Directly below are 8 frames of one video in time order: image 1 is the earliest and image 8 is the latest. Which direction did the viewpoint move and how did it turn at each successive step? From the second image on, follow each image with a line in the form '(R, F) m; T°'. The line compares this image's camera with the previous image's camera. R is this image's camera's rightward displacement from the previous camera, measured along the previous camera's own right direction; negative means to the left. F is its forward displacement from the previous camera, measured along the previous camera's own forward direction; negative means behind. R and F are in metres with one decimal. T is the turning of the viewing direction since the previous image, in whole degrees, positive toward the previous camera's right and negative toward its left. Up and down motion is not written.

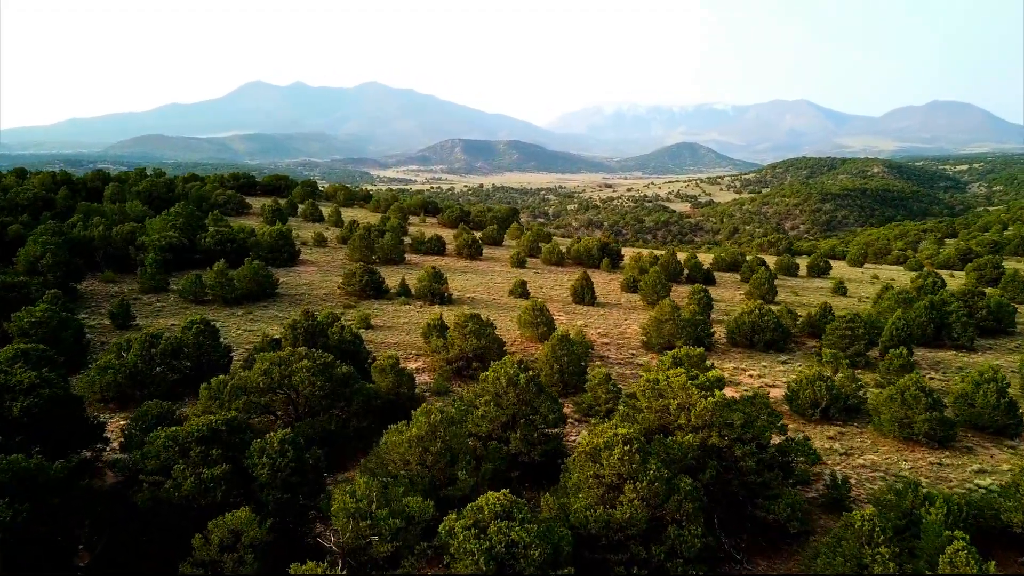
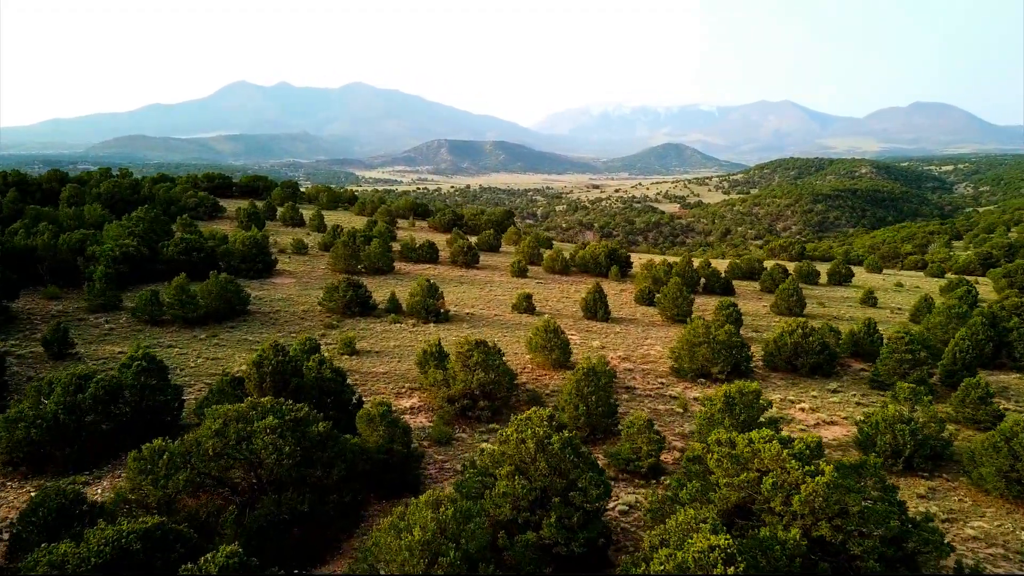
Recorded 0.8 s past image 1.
(-0.5, +2.8) m; +1°
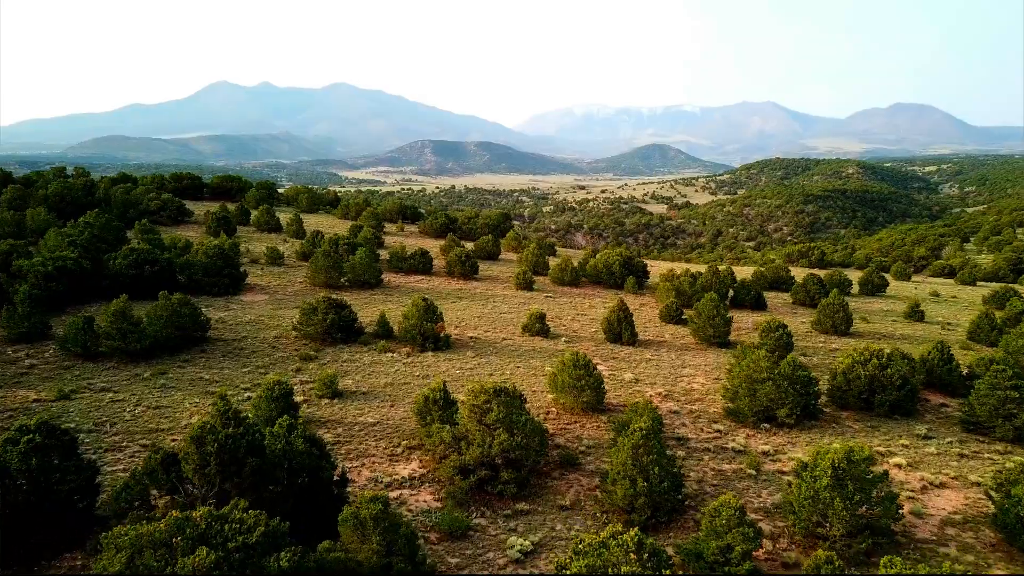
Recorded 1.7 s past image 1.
(-0.6, +3.3) m; +1°
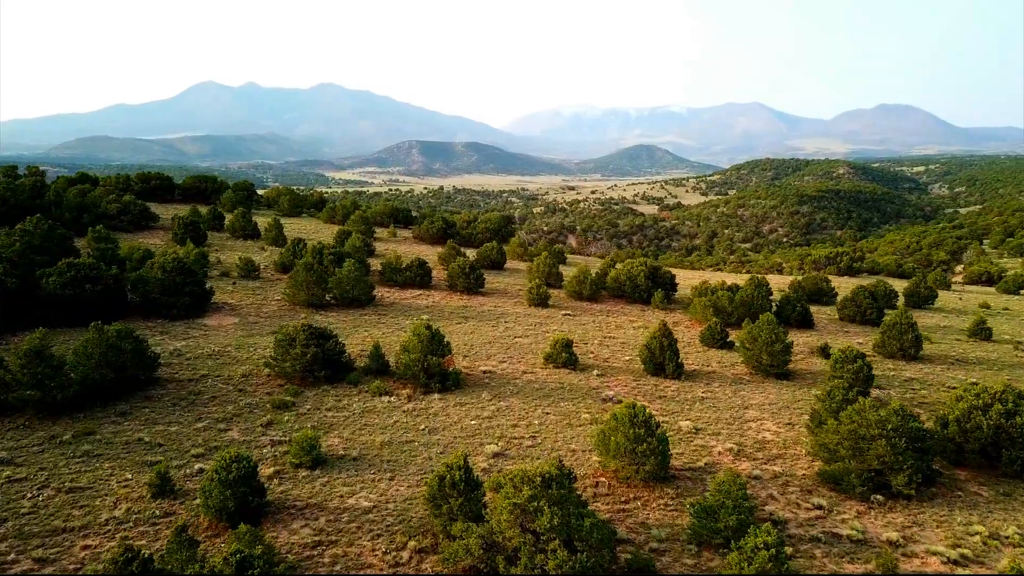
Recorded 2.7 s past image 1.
(-0.7, +3.3) m; +1°
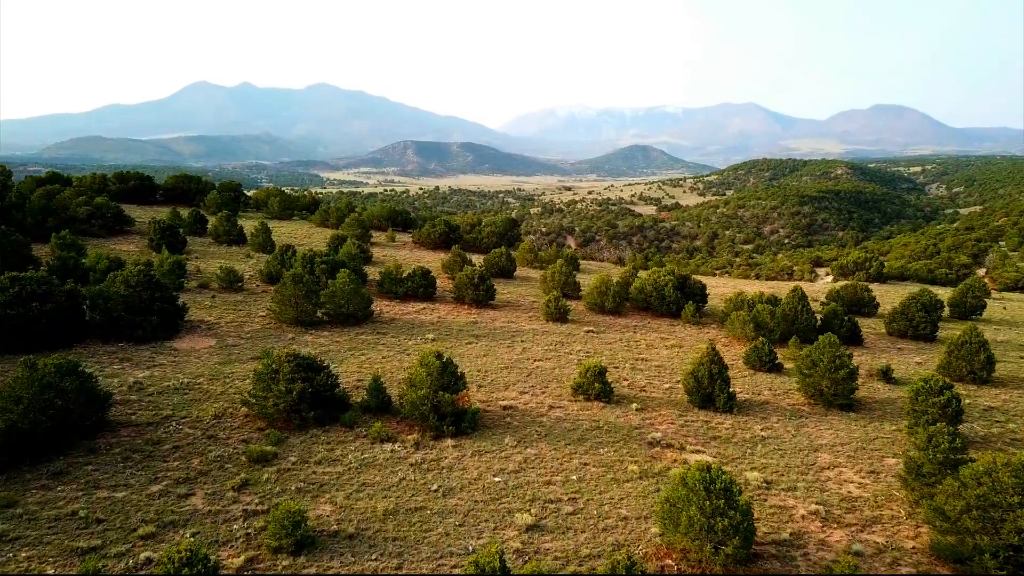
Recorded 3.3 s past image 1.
(-0.5, +2.3) m; 0°
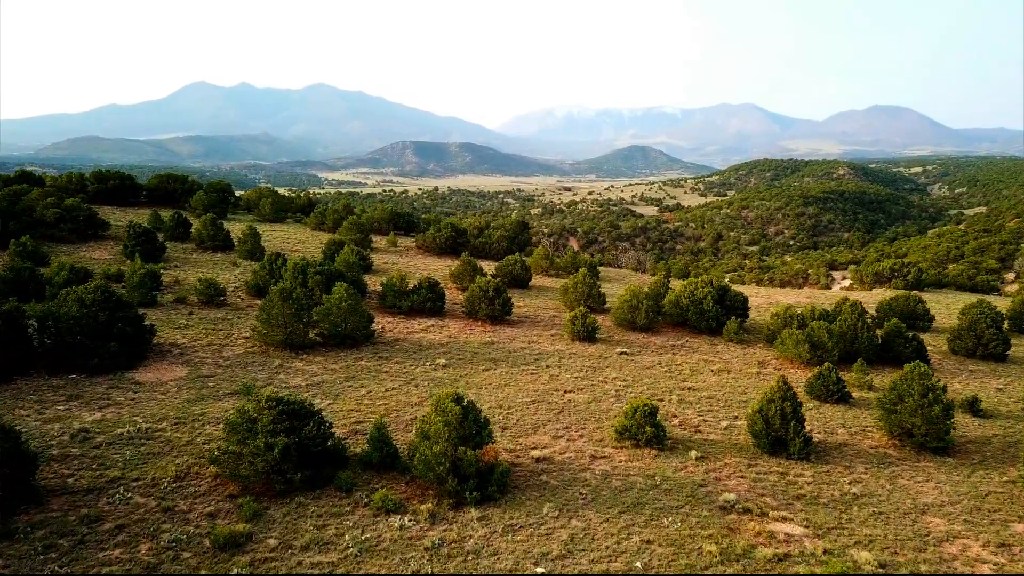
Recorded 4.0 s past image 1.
(-0.5, +2.4) m; 0°
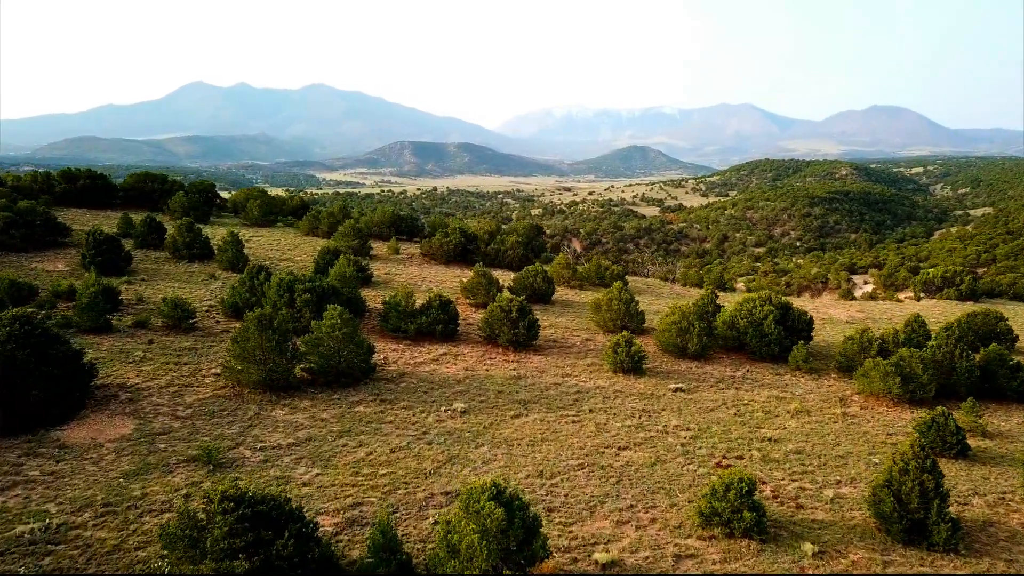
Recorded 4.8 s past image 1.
(-0.5, +2.8) m; 0°
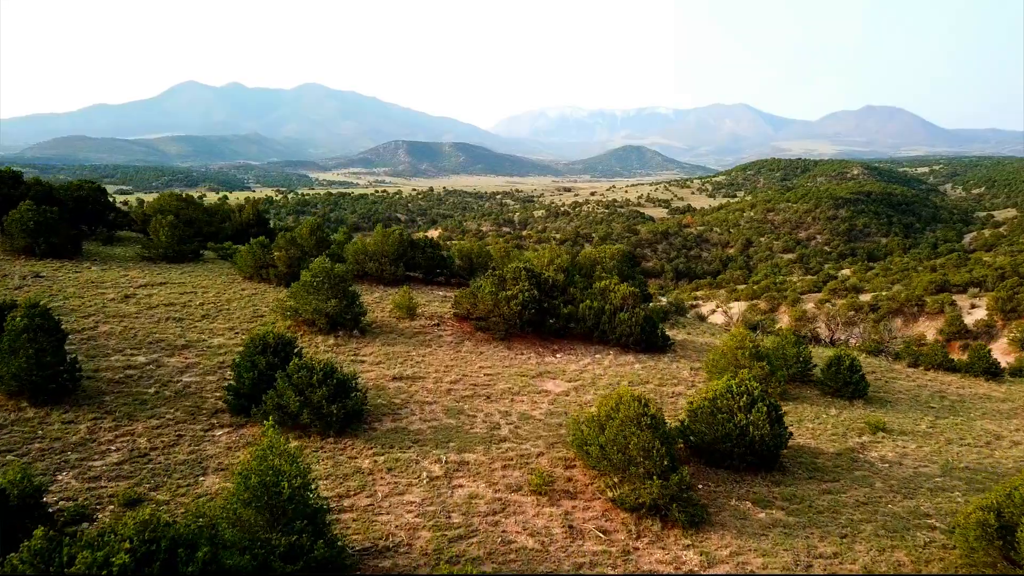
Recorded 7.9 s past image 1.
(-1.9, +11.0) m; 0°
